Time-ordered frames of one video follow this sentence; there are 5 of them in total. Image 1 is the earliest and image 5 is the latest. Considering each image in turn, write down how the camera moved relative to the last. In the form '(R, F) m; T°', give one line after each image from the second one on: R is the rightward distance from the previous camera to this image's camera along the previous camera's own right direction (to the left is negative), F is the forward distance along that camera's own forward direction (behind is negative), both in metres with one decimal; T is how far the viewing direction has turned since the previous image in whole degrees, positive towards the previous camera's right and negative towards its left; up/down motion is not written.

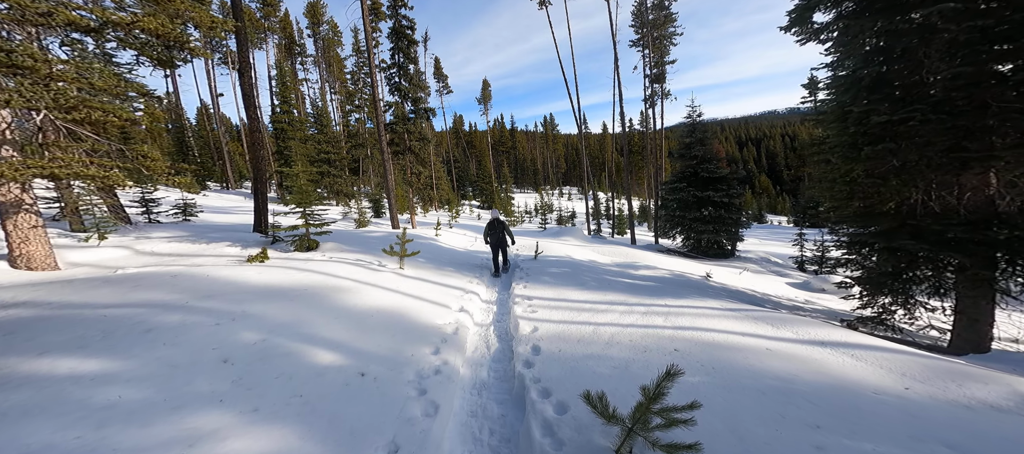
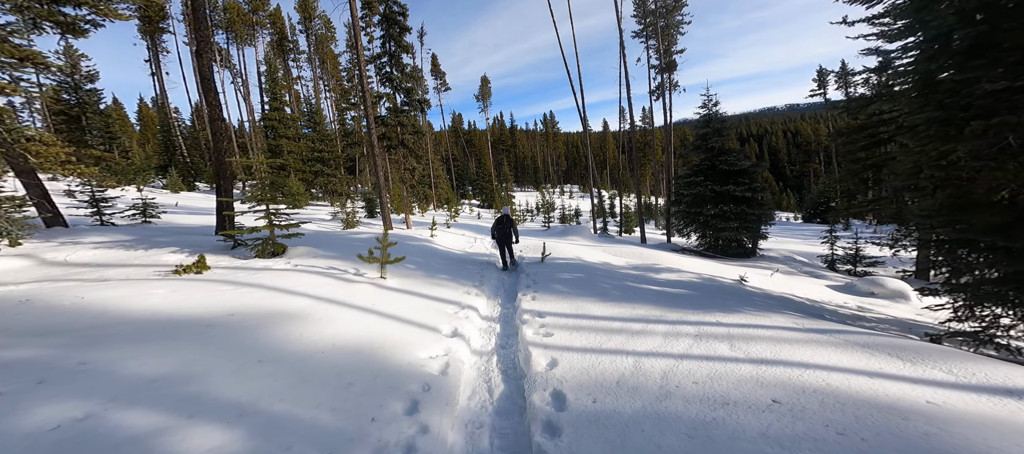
(-0.1, +1.4) m; 0°
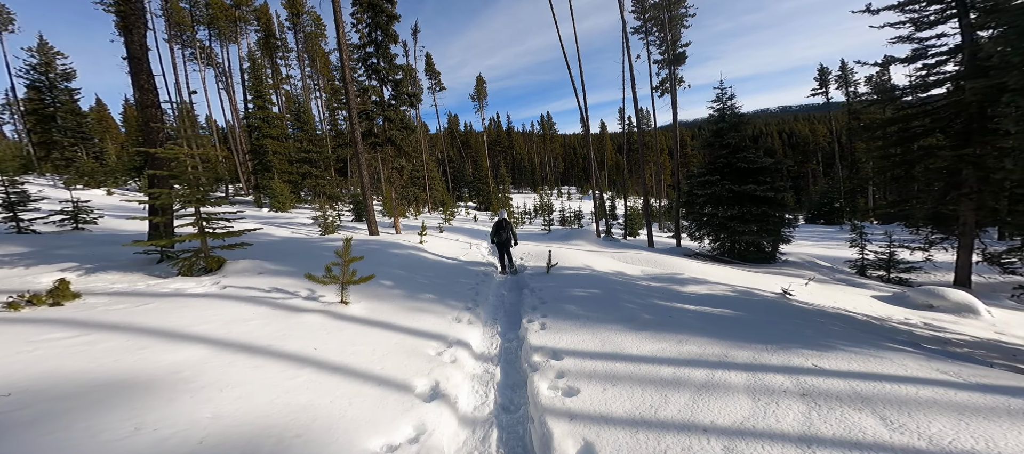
(-0.1, +1.4) m; +1°
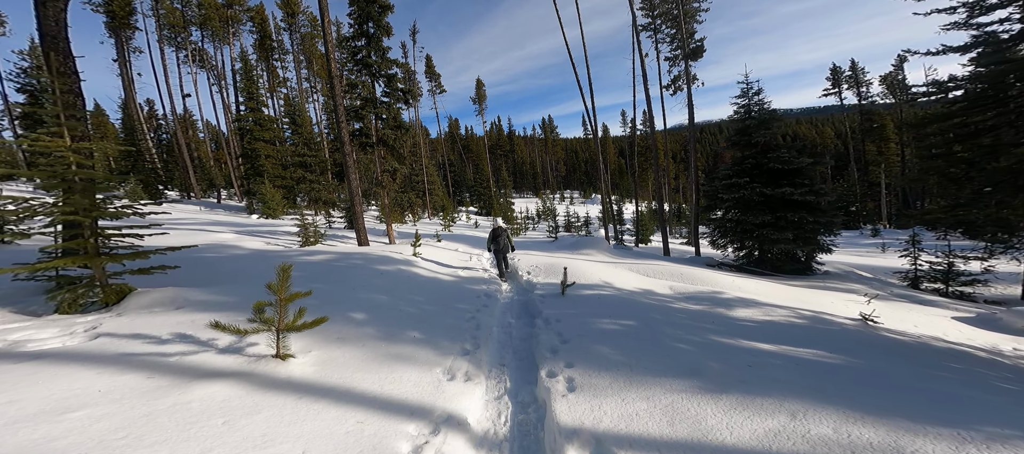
(-0.1, +1.4) m; 0°
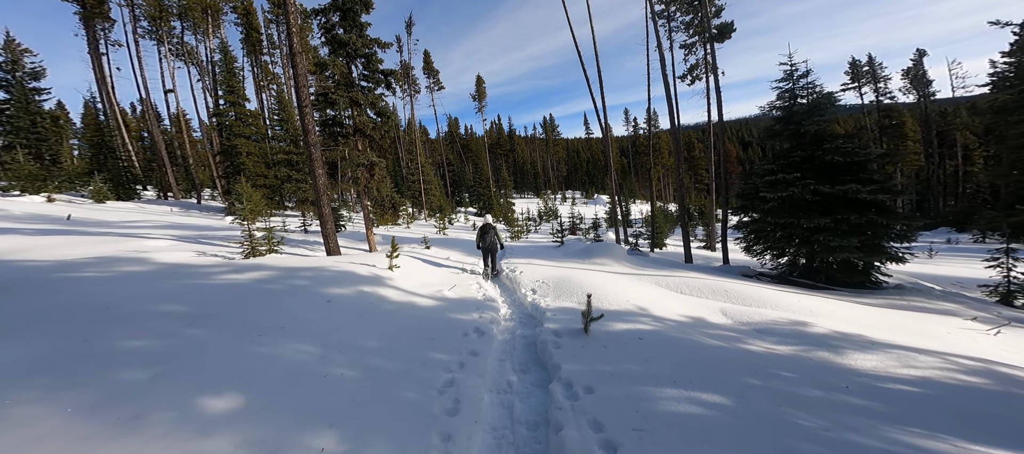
(0.0, +2.1) m; 0°
